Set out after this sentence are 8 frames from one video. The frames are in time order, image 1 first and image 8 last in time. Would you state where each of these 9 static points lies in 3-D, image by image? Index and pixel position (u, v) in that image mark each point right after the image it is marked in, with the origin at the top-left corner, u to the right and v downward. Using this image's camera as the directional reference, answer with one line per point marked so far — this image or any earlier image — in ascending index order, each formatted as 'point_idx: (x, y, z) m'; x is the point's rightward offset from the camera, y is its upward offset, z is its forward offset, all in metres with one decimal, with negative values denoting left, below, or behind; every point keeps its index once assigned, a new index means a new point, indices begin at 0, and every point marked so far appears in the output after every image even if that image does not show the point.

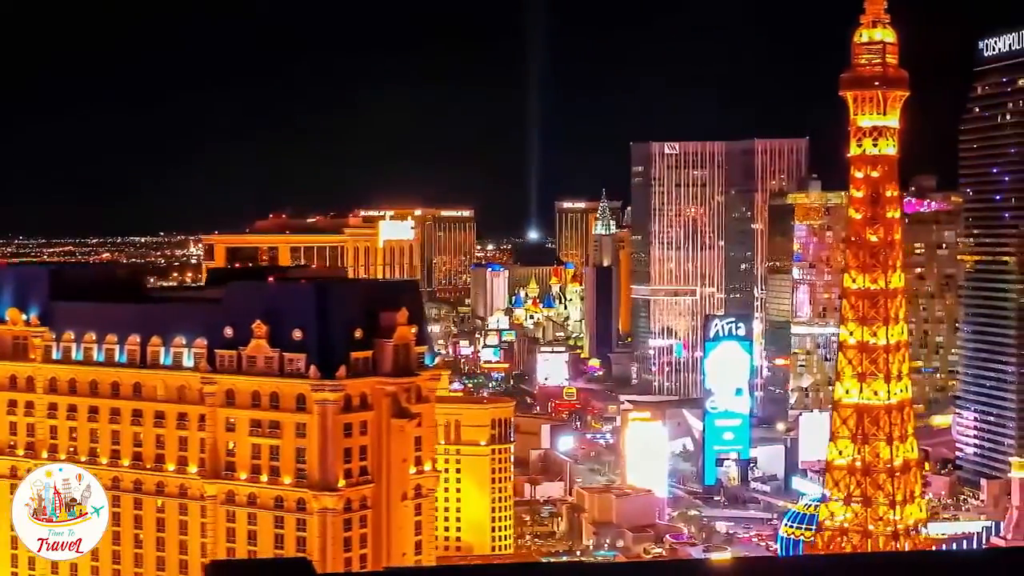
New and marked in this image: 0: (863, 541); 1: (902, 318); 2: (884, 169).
0: (+4.6, -3.3, +15.7) m
1: (+5.2, -0.4, +15.9) m
2: (+4.9, +1.6, +15.7) m
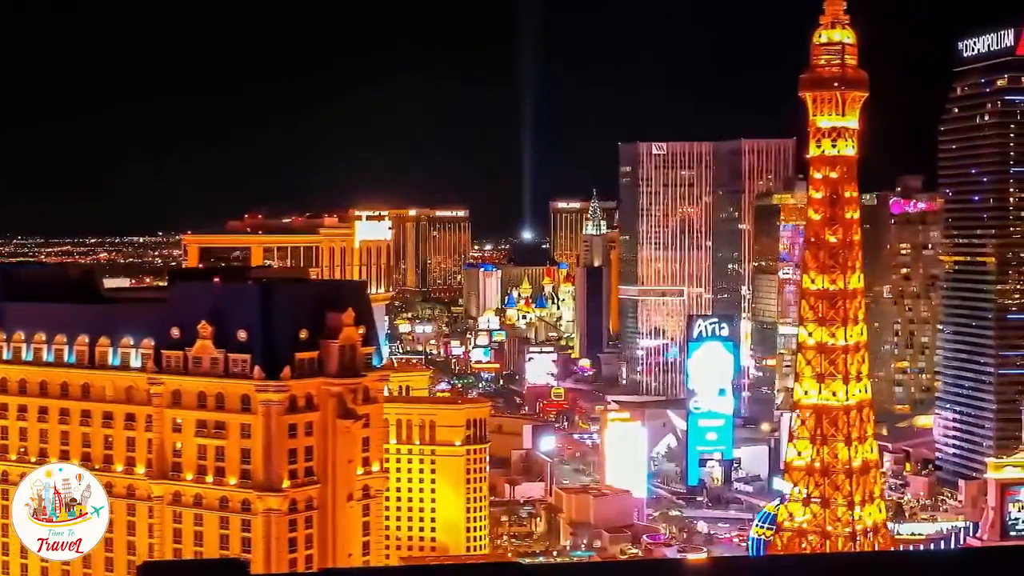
0: (+4.1, -3.3, +15.7) m
1: (+4.7, -0.4, +15.9) m
2: (+4.4, +1.6, +15.7) m
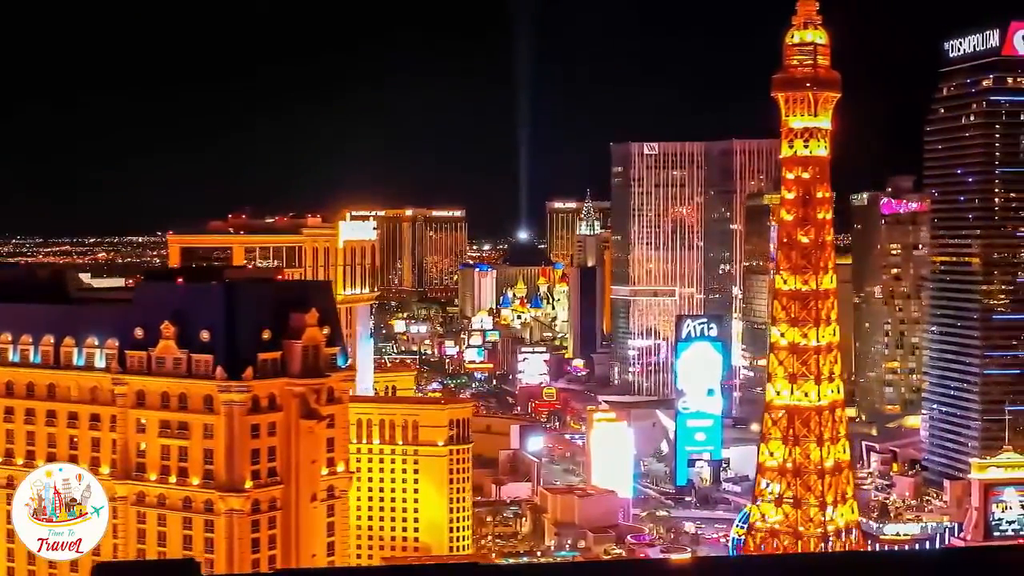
0: (+3.7, -3.3, +15.7) m
1: (+4.3, -0.4, +15.9) m
2: (+4.0, +1.5, +15.7) m
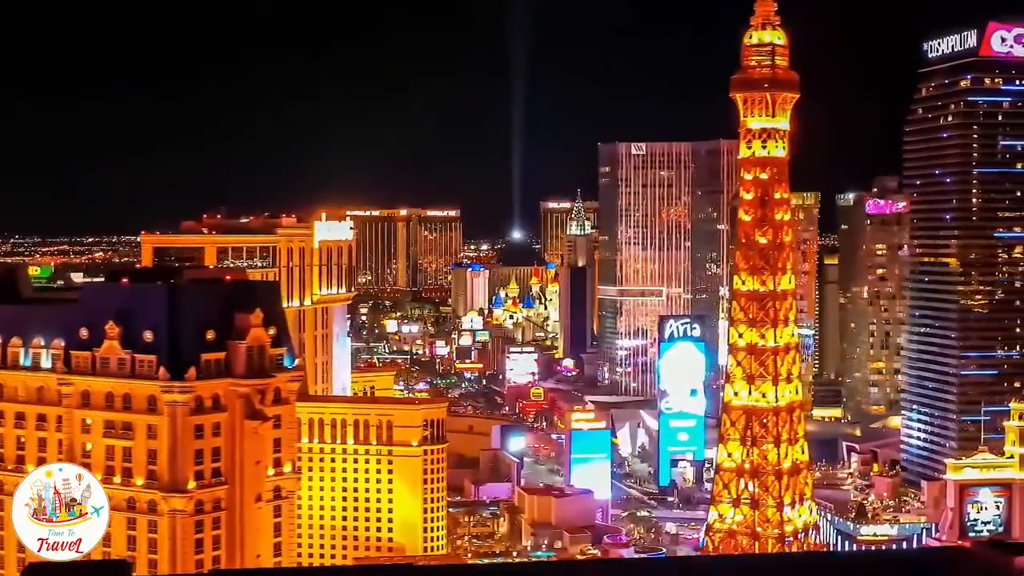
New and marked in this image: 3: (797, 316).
0: (+3.1, -3.3, +15.7) m
1: (+3.7, -0.4, +15.9) m
2: (+3.4, +1.5, +15.7) m
3: (+3.8, -0.4, +15.9) m
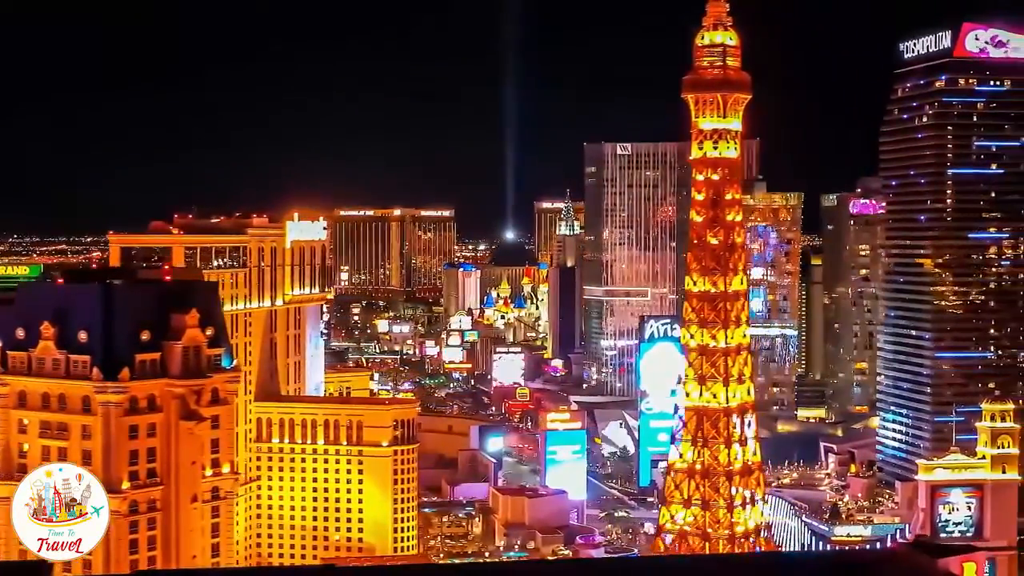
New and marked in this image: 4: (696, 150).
0: (+2.5, -3.4, +15.7) m
1: (+3.1, -0.4, +15.8) m
2: (+2.8, +1.5, +15.7) m
3: (+3.2, -0.4, +15.9) m
4: (+2.5, +1.8, +15.9) m
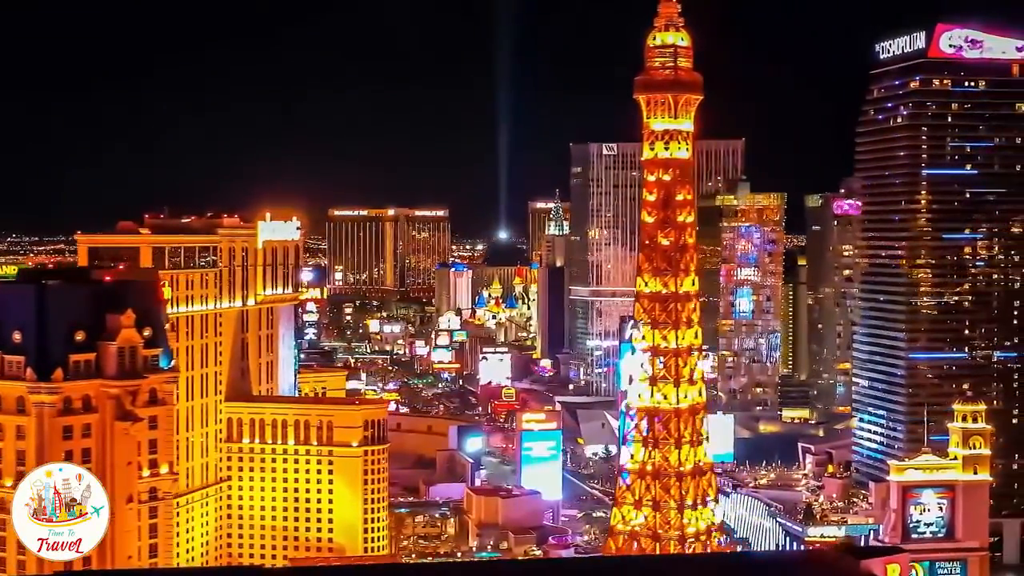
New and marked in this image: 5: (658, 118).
0: (+1.8, -3.4, +15.7) m
1: (+2.4, -0.5, +15.8) m
2: (+2.1, +1.5, +15.7) m
3: (+2.5, -0.4, +15.9) m
4: (+1.8, +1.8, +15.9) m
5: (+1.9, +2.3, +15.8) m
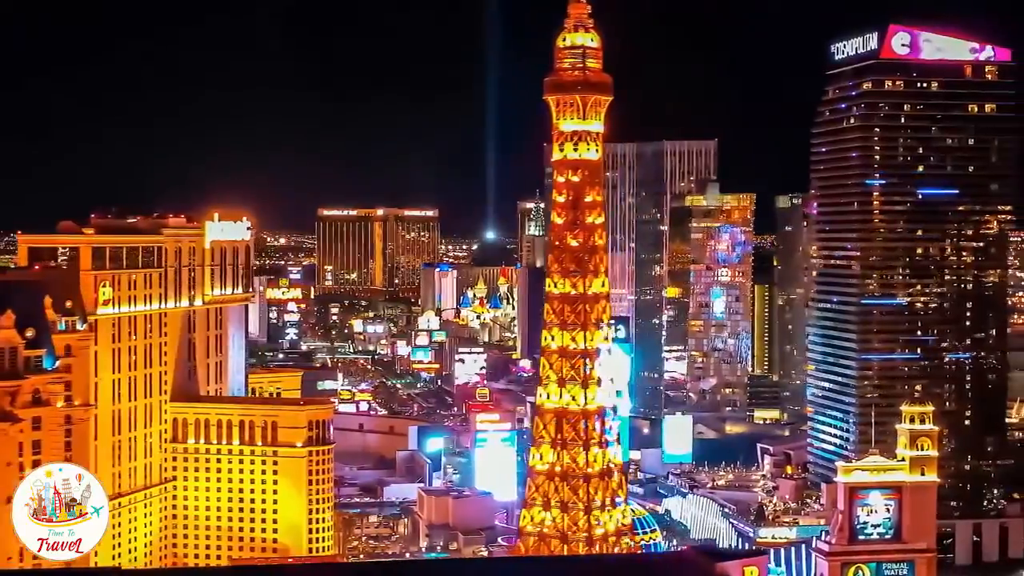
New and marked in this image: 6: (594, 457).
0: (+0.6, -3.4, +15.6) m
1: (+1.2, -0.5, +15.8) m
2: (+0.9, +1.5, +15.7) m
3: (+1.3, -0.4, +15.9) m
4: (+0.6, +1.8, +15.9) m
5: (+0.7, +2.2, +15.8) m
6: (+1.1, -2.2, +15.7) m
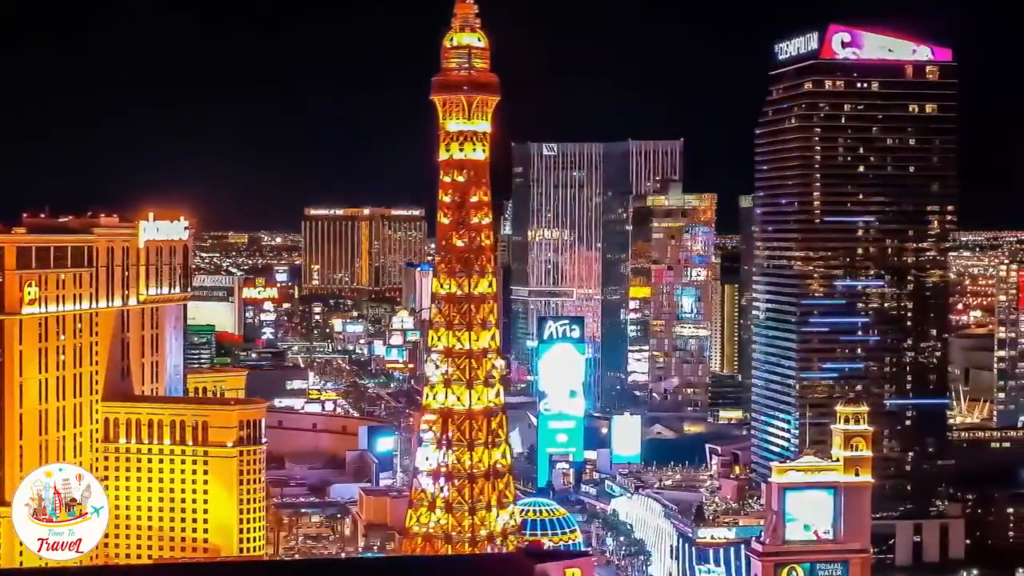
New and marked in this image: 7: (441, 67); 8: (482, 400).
0: (-0.9, -3.4, +15.6) m
1: (-0.3, -0.5, +15.8) m
2: (-0.6, +1.5, +15.7) m
3: (-0.2, -0.4, +15.9) m
4: (-0.9, +1.8, +15.9) m
5: (-0.8, +2.2, +15.8) m
6: (-0.4, -2.2, +15.7) m
7: (-1.0, +2.9, +15.8) m
8: (-0.4, -1.5, +15.8) m
